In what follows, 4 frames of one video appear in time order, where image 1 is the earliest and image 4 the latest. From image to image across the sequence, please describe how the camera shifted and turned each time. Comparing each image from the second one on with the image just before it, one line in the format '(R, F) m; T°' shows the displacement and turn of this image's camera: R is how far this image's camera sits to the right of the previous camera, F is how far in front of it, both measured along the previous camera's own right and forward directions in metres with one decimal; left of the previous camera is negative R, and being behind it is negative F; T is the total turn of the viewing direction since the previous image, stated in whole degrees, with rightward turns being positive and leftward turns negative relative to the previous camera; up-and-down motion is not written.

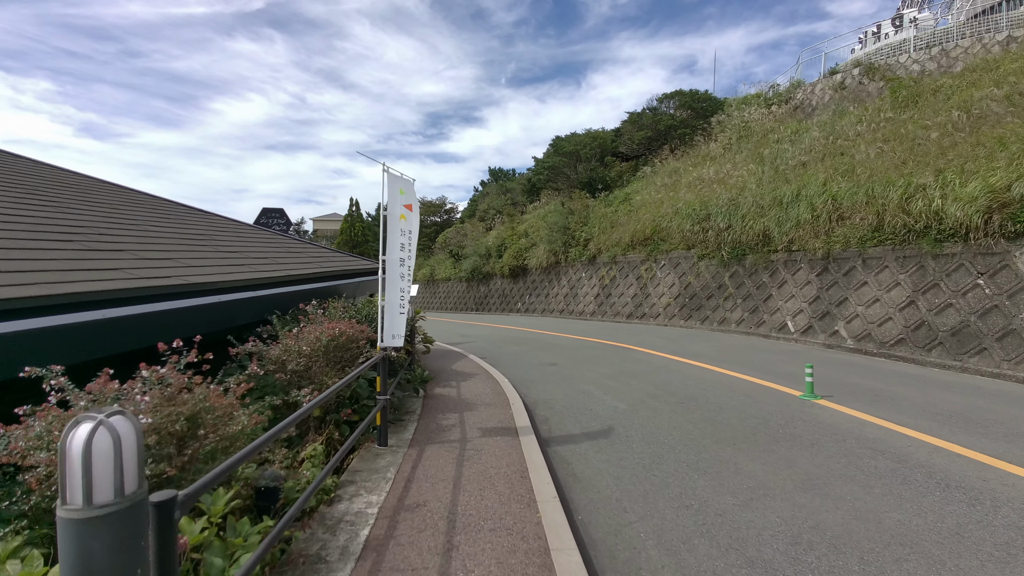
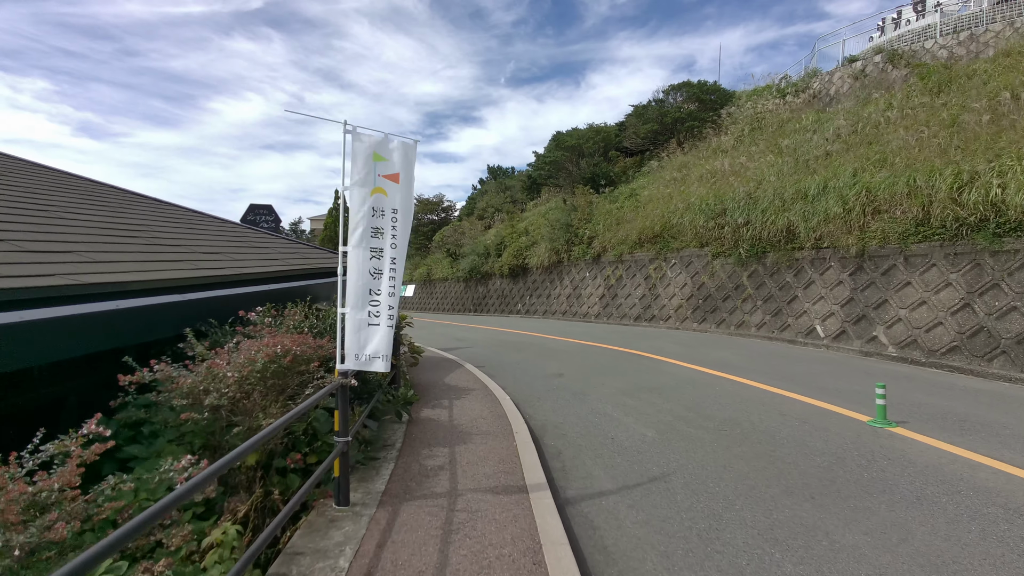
(0.0, +1.2) m; 0°
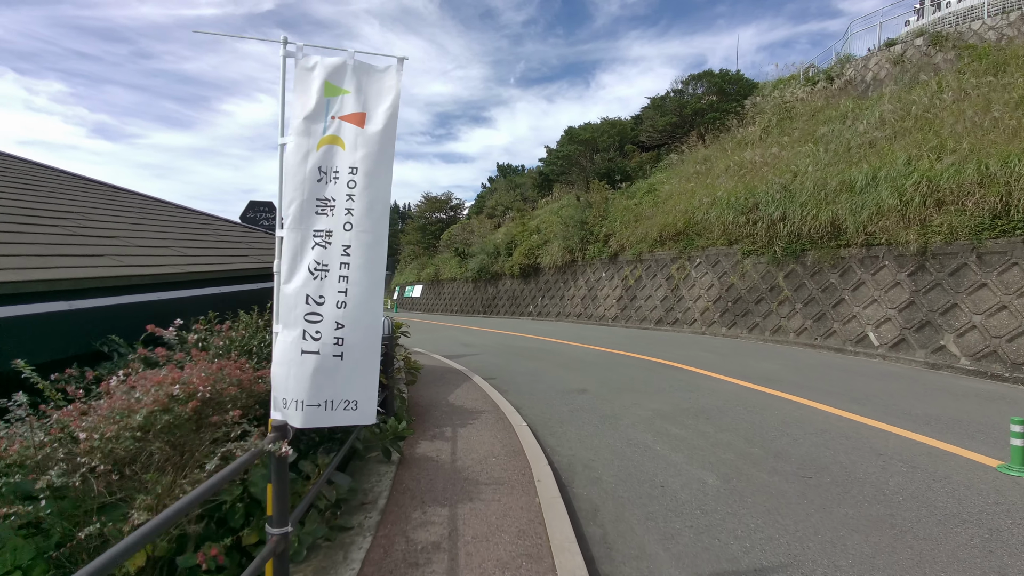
(-0.1, +1.2) m; -1°
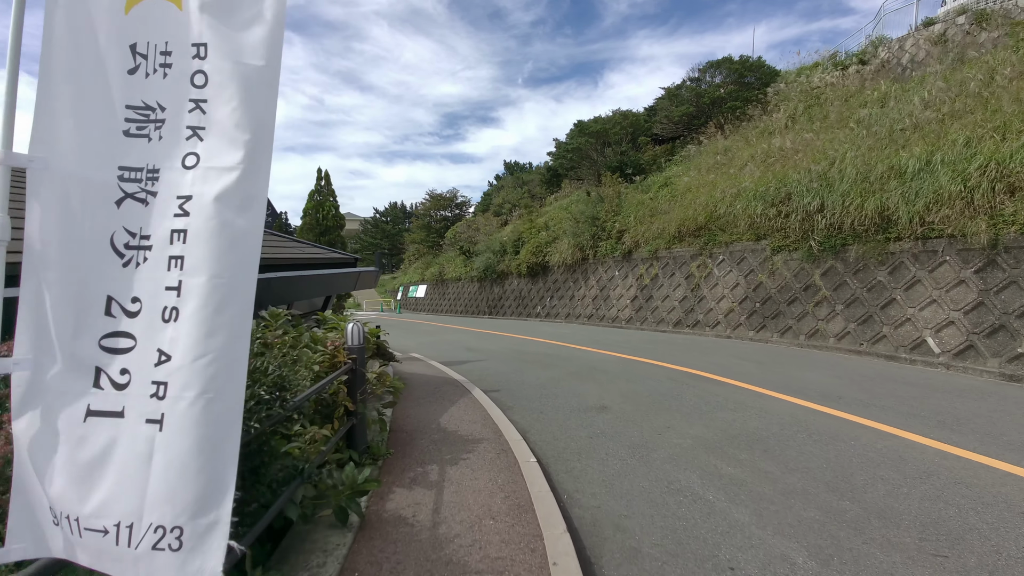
(0.0, +1.2) m; -1°
